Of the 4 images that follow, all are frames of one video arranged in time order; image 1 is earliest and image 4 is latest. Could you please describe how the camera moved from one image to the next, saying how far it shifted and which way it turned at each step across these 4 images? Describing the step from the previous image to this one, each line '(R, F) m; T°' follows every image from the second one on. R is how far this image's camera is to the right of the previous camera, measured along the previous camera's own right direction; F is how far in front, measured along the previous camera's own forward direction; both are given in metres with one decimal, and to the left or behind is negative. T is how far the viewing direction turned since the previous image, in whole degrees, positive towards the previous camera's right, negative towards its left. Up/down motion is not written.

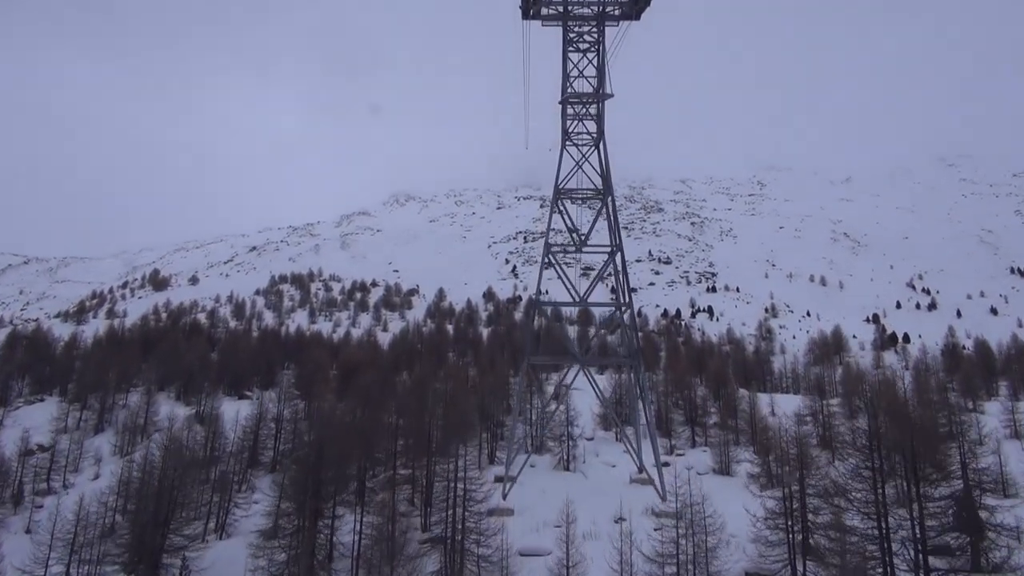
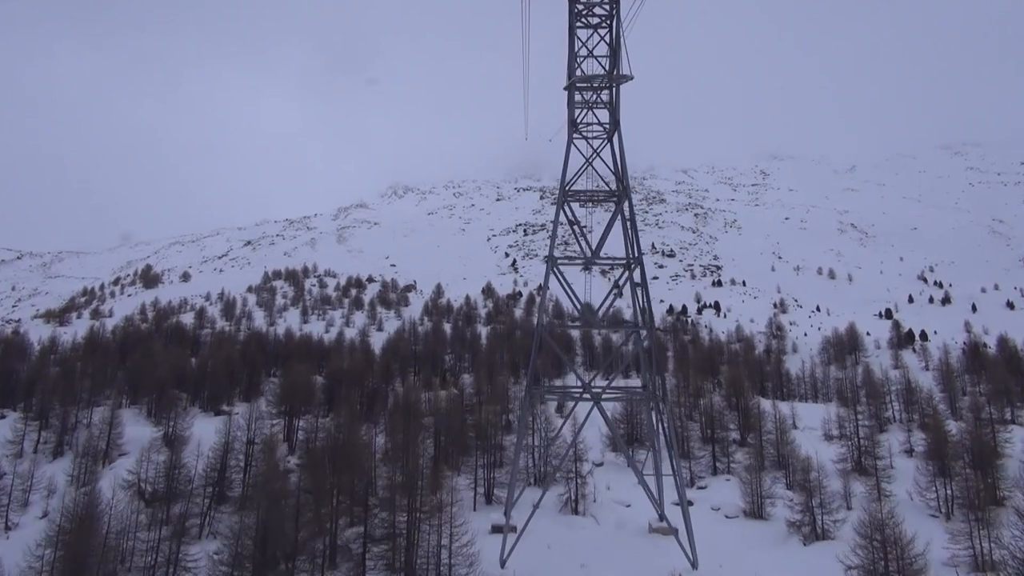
(+0.1, +3.8) m; 0°
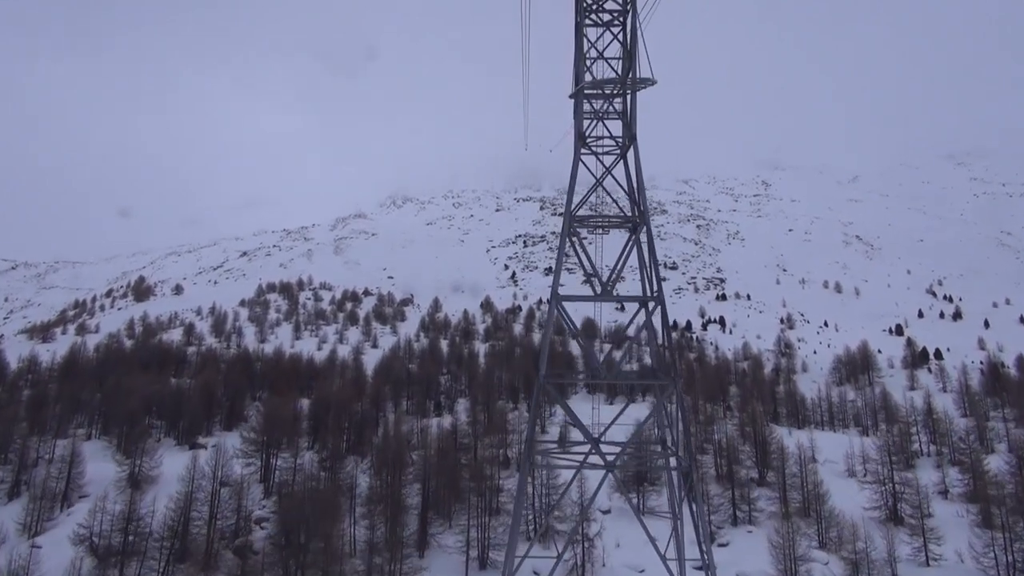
(+0.1, +3.0) m; 0°
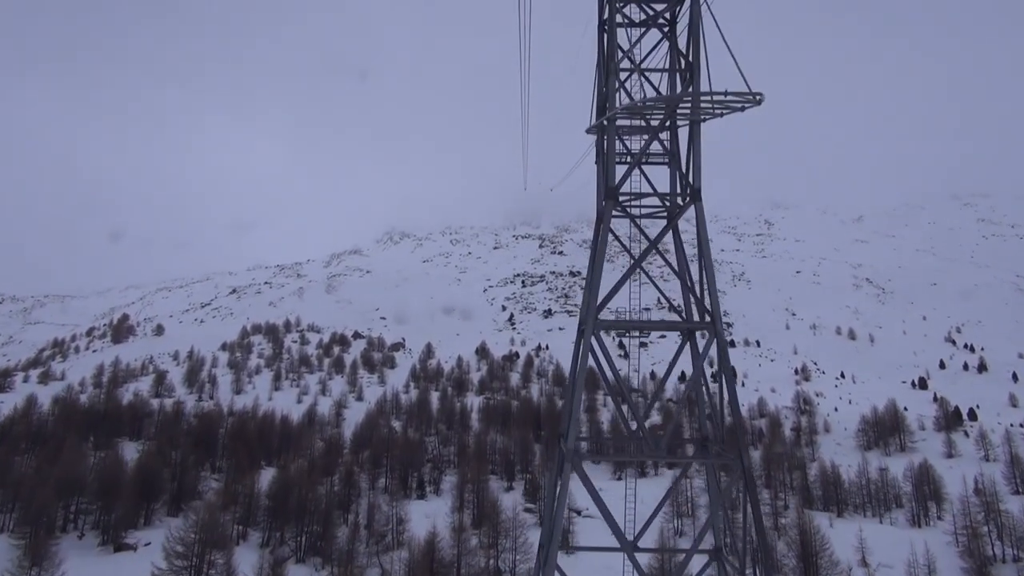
(+0.2, +6.2) m; 0°
